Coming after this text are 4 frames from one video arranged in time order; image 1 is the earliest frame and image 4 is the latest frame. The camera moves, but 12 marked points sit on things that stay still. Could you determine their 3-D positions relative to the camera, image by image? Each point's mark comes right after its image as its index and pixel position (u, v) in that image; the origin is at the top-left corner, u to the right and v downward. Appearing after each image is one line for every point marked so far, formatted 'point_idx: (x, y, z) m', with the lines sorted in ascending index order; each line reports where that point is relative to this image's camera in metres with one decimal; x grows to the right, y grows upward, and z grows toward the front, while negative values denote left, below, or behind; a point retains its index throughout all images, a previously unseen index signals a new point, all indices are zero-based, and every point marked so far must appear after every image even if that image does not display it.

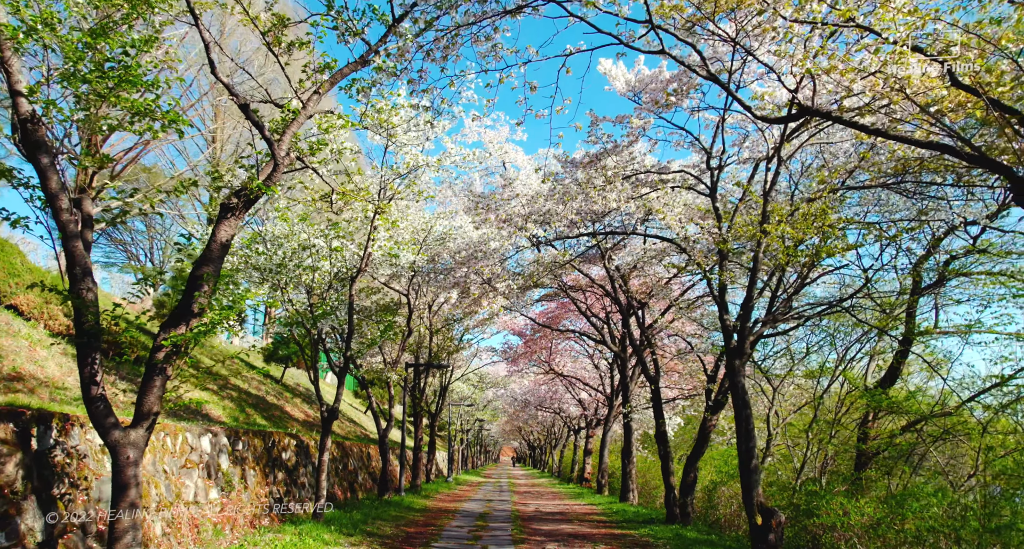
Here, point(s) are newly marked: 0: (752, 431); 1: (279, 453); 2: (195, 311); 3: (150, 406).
0: (+3.5, -2.3, +10.5) m
1: (-4.6, -3.5, +14.4) m
2: (-3.1, -0.4, +7.2) m
3: (-3.5, -1.3, +7.0) m
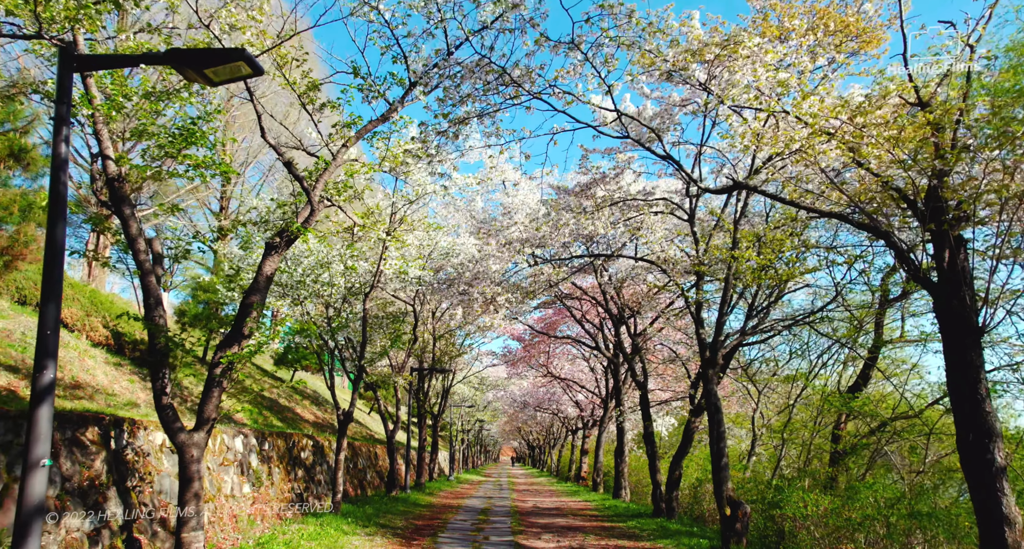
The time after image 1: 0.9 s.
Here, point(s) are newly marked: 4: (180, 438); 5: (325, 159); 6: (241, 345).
0: (+3.5, -2.6, +11.9) m
1: (-4.6, -3.8, +15.8) m
2: (-3.2, -0.7, +8.6) m
3: (-3.5, -1.6, +8.4) m
4: (-3.7, -1.8, +8.2) m
5: (-2.4, +1.5, +9.4) m
6: (-3.2, -0.8, +8.6) m
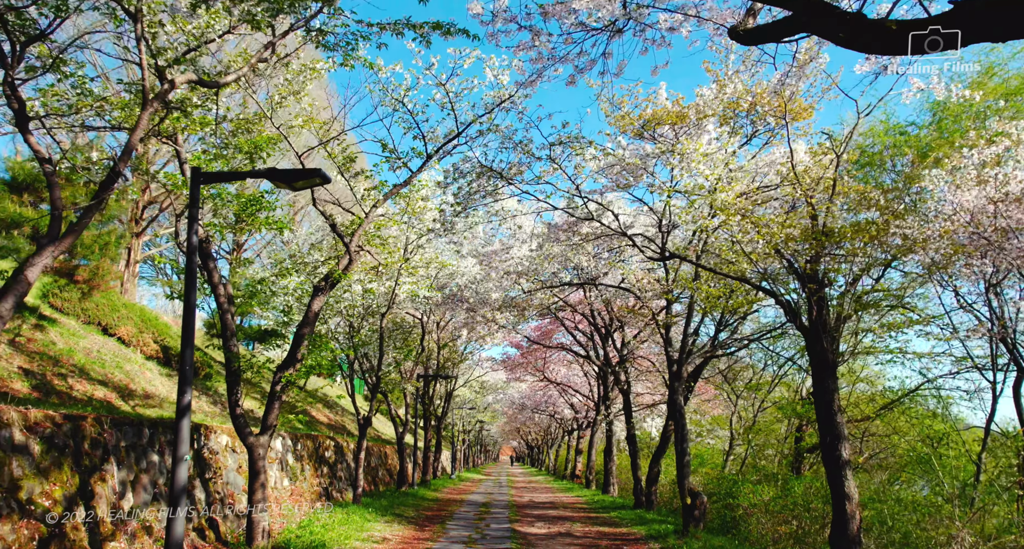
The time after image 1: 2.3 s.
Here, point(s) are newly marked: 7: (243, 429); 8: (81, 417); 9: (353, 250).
0: (+3.4, -3.1, +14.3) m
1: (-4.7, -4.4, +18.1) m
2: (-3.2, -1.2, +10.9) m
3: (-3.5, -2.1, +10.7) m
4: (-3.8, -2.4, +10.5) m
5: (-2.5, +0.9, +11.7) m
6: (-3.3, -1.4, +10.9) m
7: (-3.9, -2.2, +10.5) m
8: (-4.7, -1.6, +8.0) m
9: (-2.5, +0.4, +11.3) m
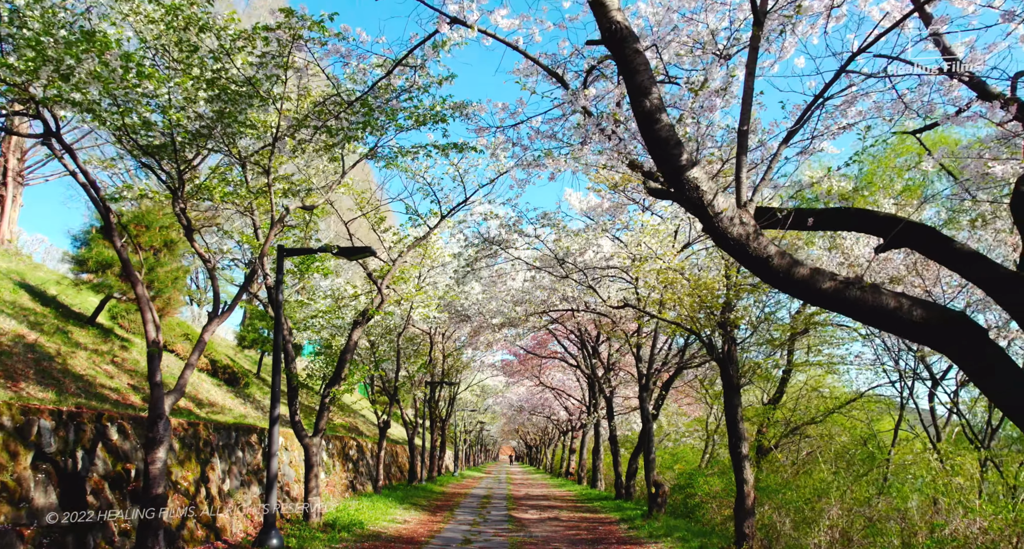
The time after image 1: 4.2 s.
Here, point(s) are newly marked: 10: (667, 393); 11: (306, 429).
0: (+3.3, -3.8, +17.3) m
1: (-4.8, -5.1, +21.2) m
2: (-3.3, -1.9, +14.0) m
3: (-3.6, -2.8, +13.8) m
4: (-3.8, -3.1, +13.6) m
5: (-2.5, +0.2, +14.8) m
6: (-3.3, -2.1, +14.0) m
7: (-3.9, -2.9, +13.5) m
8: (-4.8, -2.3, +11.0) m
9: (-2.5, -0.3, +14.4) m
10: (+4.1, -3.2, +19.5) m
11: (-3.9, -2.9, +13.6) m
